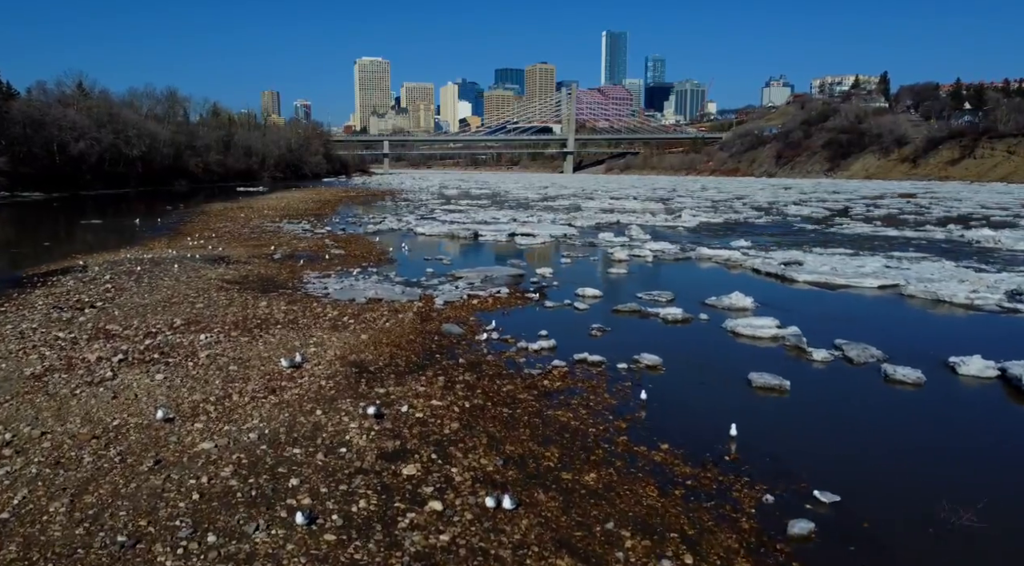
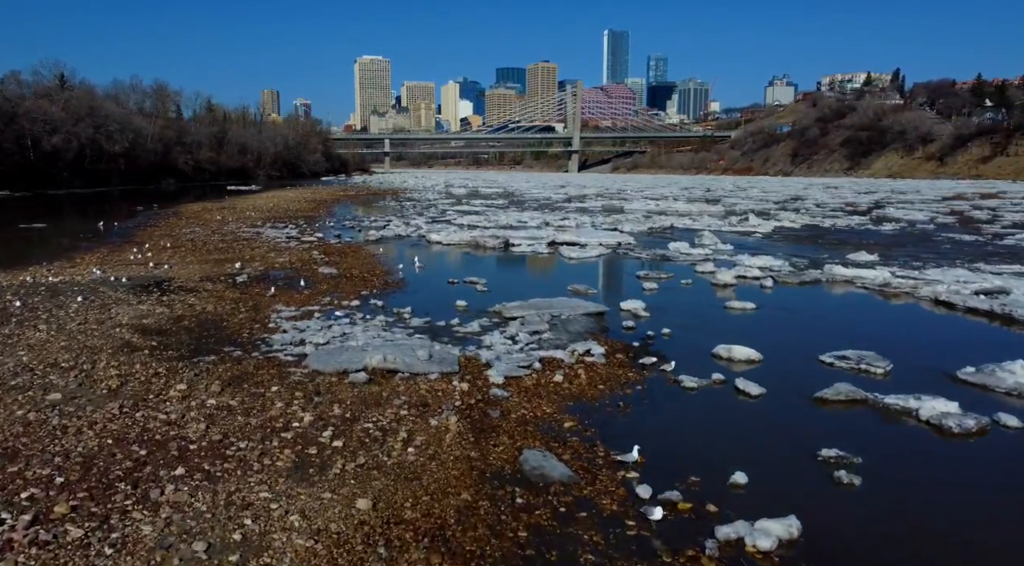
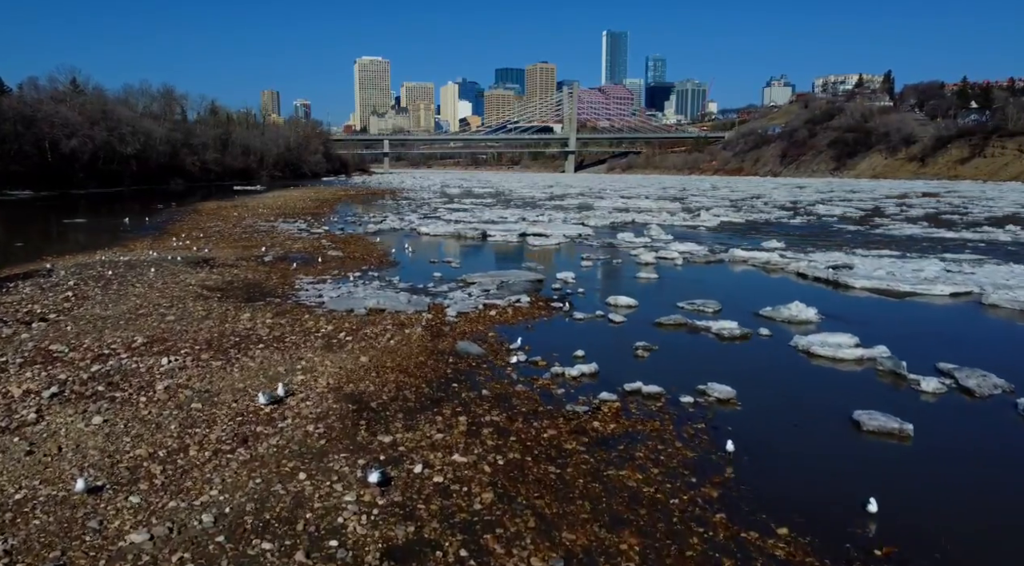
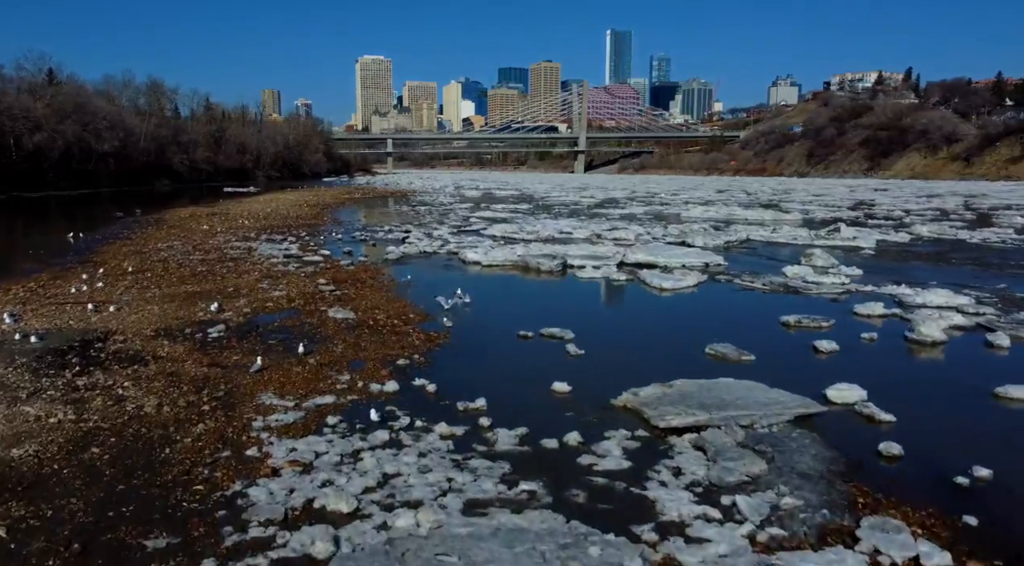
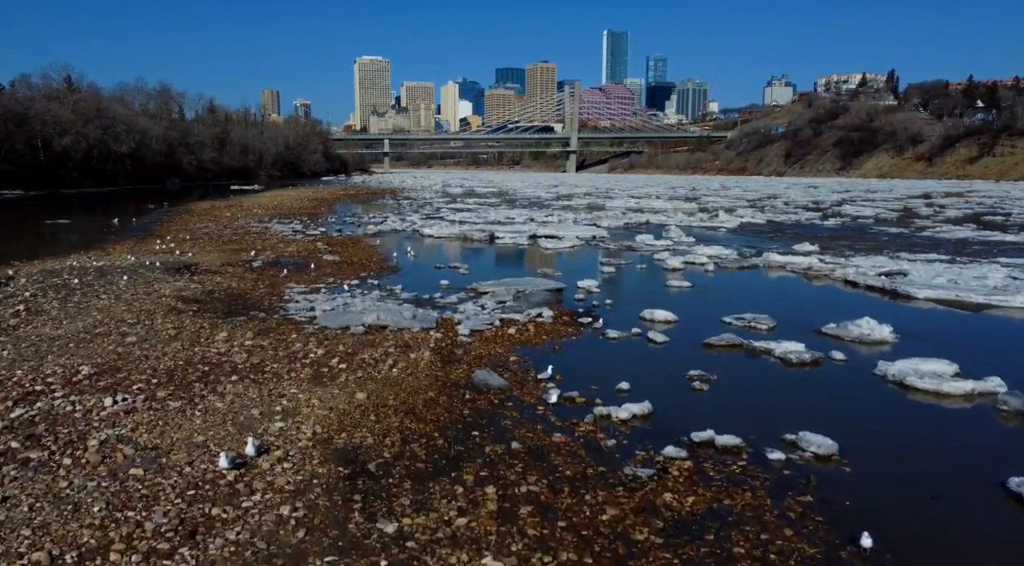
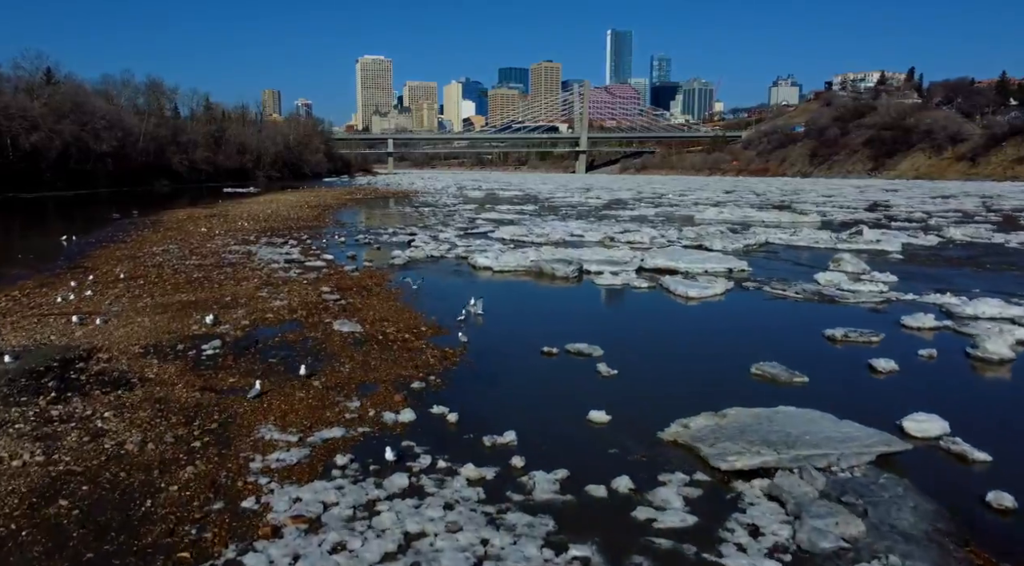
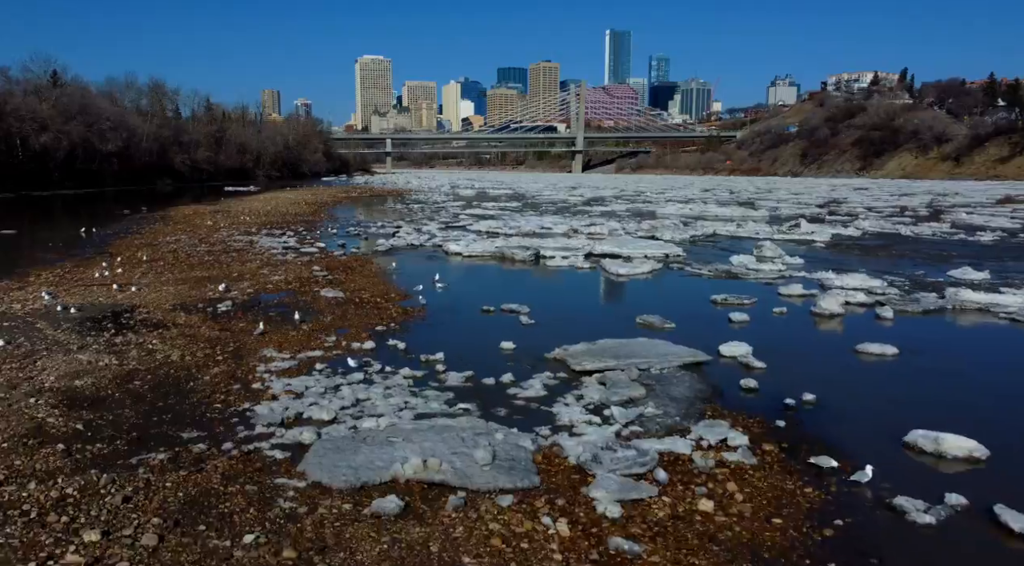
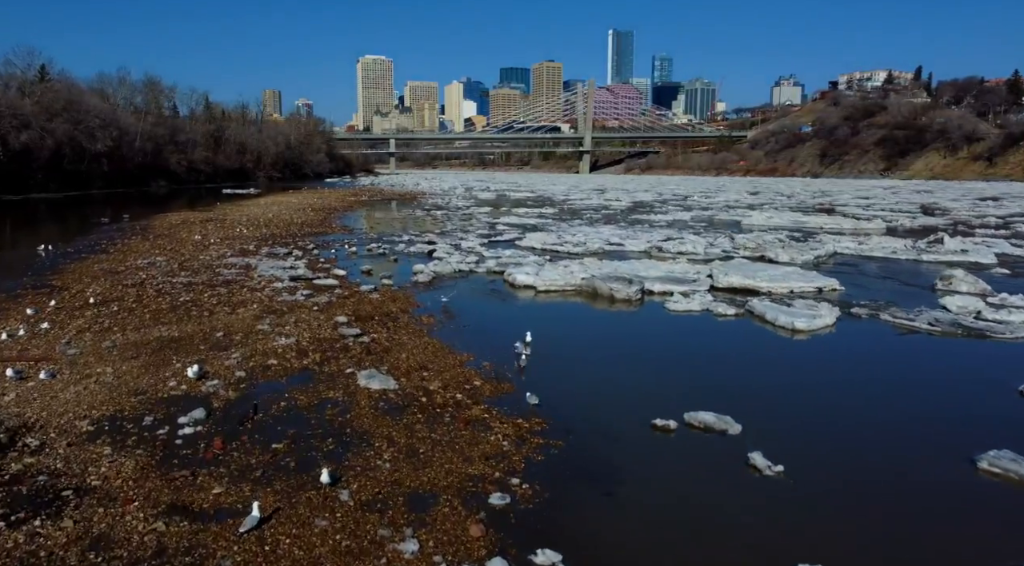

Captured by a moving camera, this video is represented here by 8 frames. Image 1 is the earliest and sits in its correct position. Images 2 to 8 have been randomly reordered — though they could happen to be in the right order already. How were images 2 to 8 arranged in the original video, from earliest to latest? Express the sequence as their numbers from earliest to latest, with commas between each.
3, 5, 2, 7, 4, 6, 8
